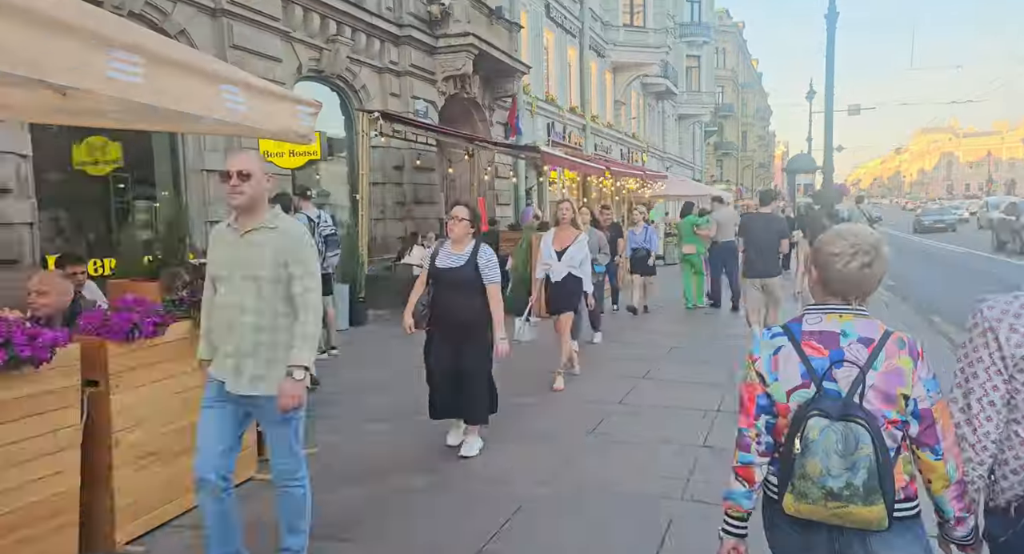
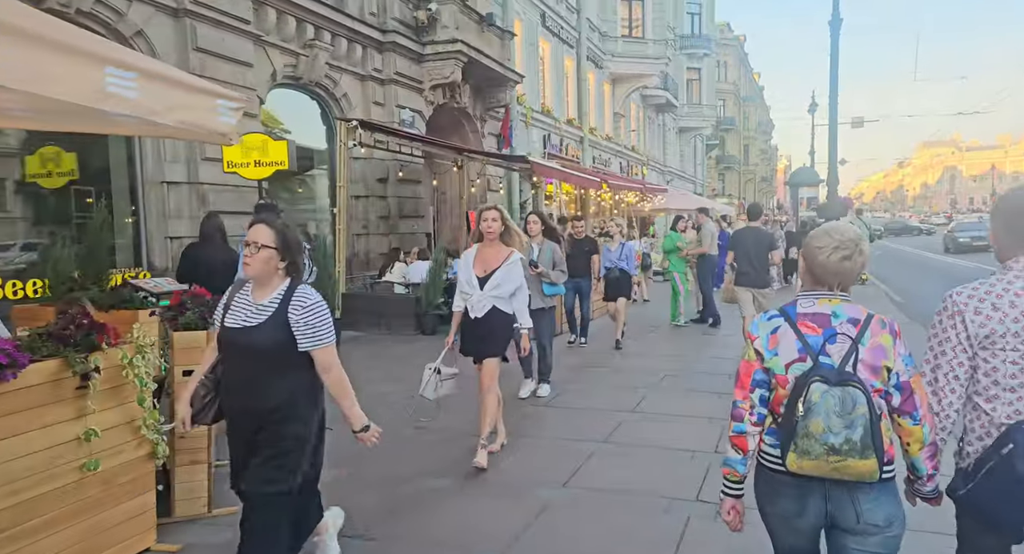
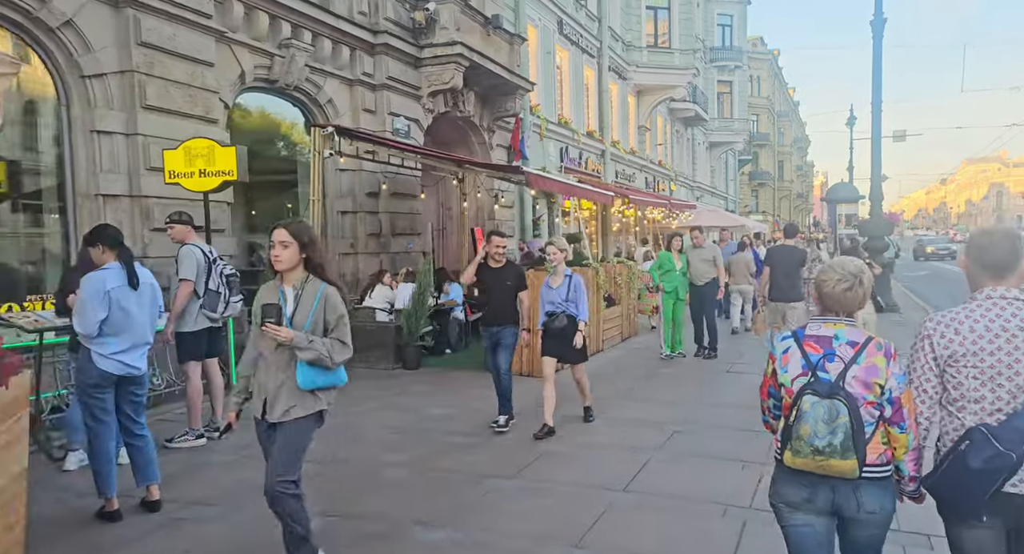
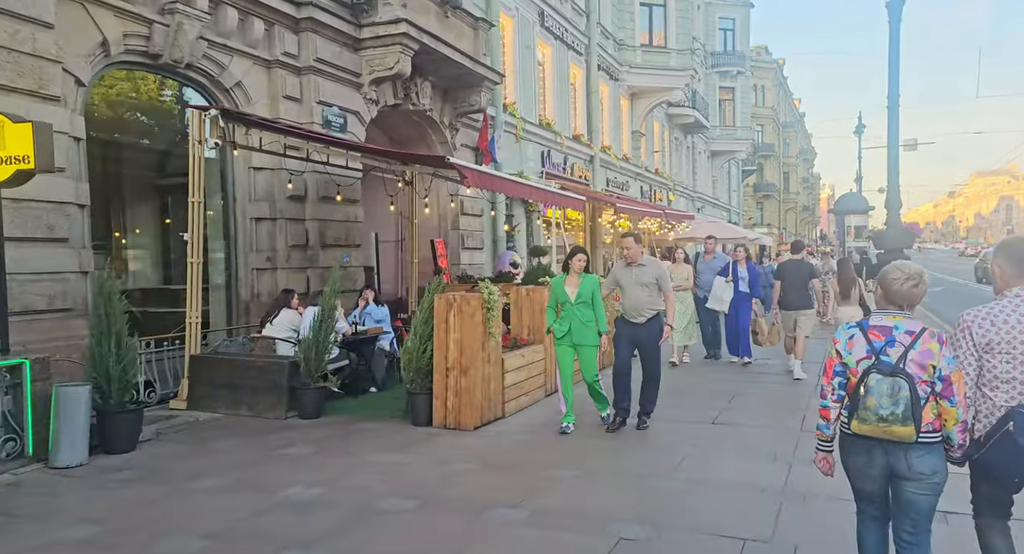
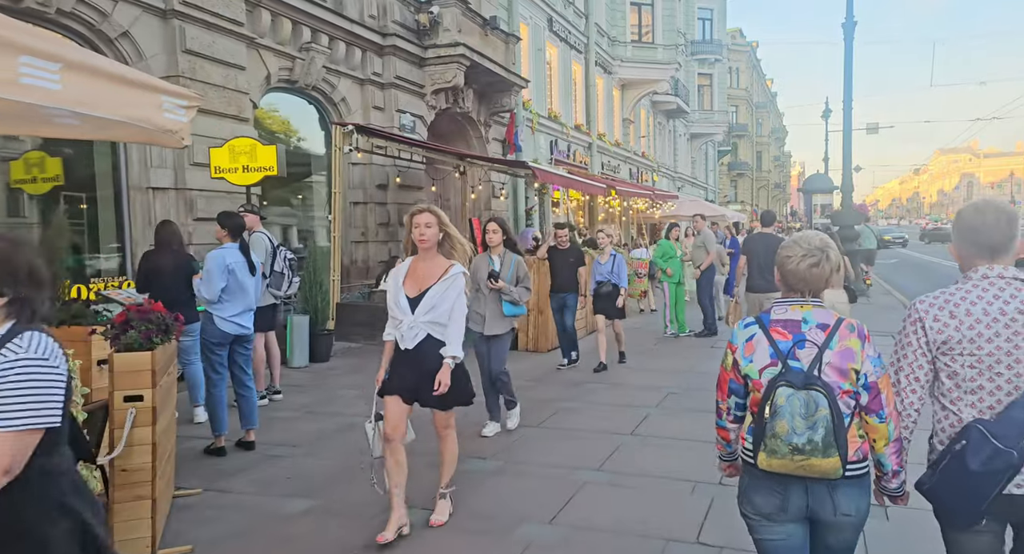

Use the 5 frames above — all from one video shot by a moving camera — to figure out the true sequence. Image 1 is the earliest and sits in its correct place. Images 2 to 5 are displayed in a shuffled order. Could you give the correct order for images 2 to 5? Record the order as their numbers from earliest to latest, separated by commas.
2, 5, 3, 4
